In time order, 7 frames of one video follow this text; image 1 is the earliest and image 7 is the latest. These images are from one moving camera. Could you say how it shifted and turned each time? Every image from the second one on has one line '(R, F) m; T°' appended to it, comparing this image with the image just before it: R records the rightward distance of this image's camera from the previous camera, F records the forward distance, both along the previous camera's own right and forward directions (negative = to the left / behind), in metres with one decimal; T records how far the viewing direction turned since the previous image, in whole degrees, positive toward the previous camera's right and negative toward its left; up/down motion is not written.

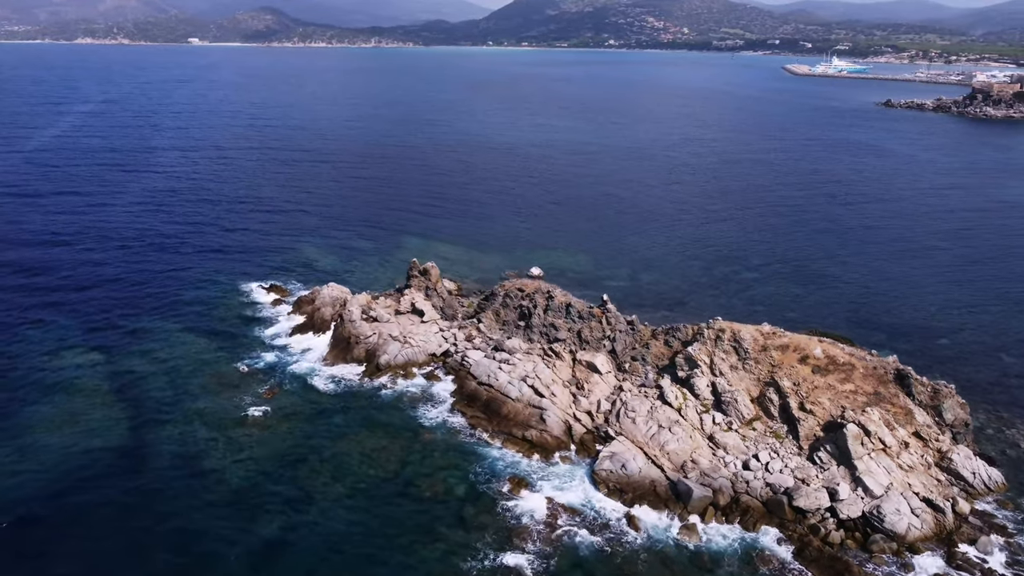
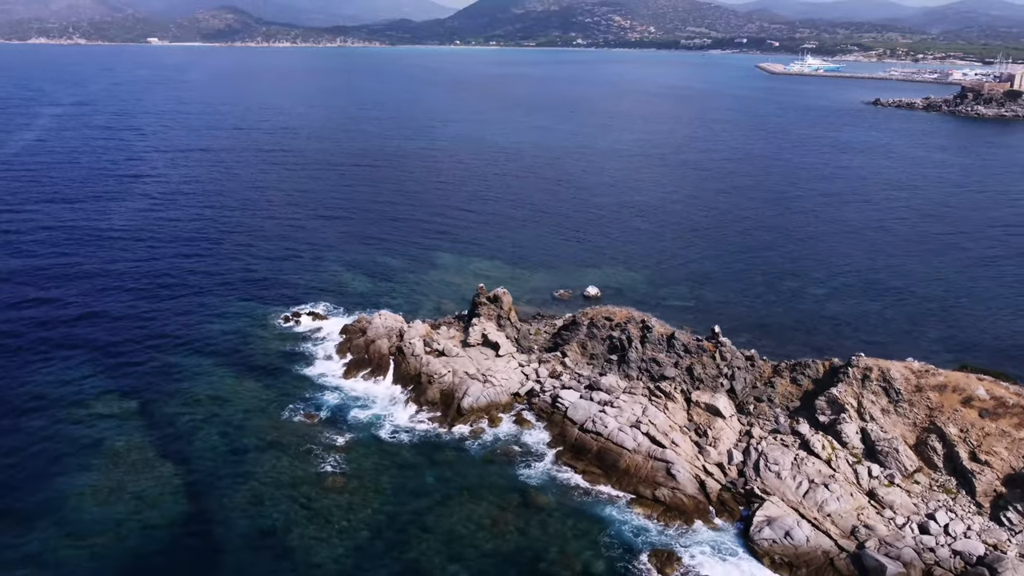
(-6.8, +4.7) m; +2°
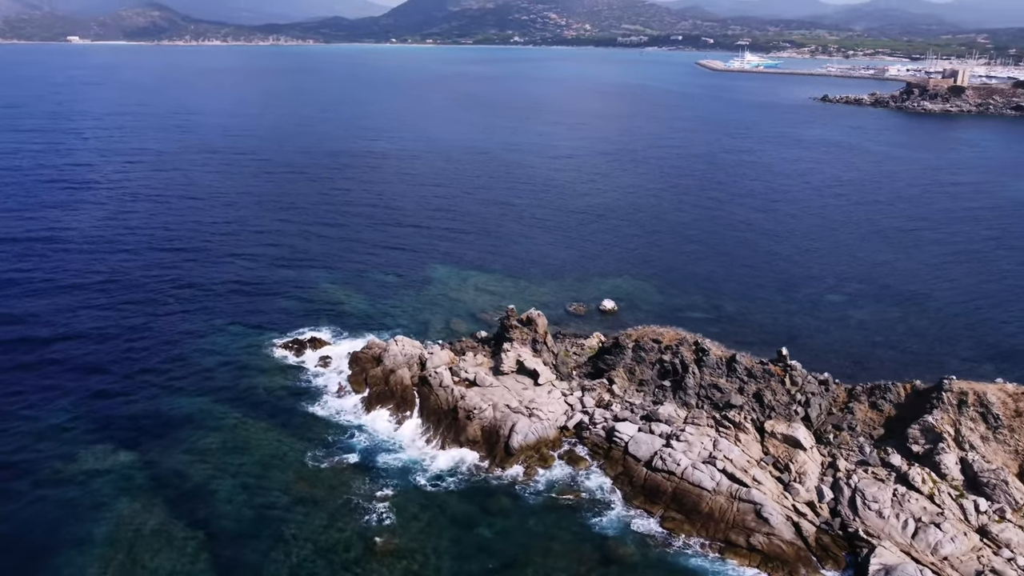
(-5.0, +3.7) m; +4°
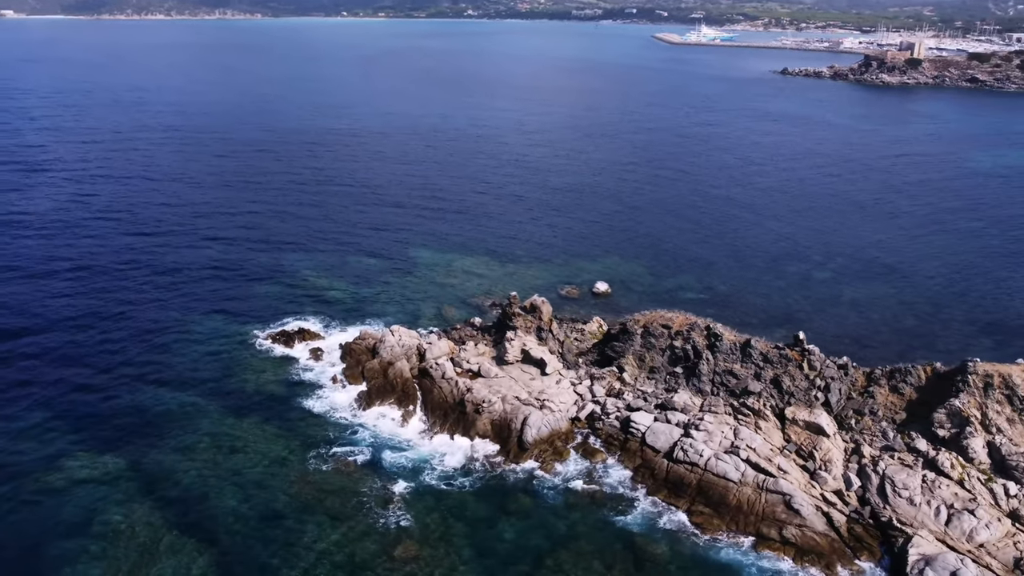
(-2.4, +1.7) m; +3°
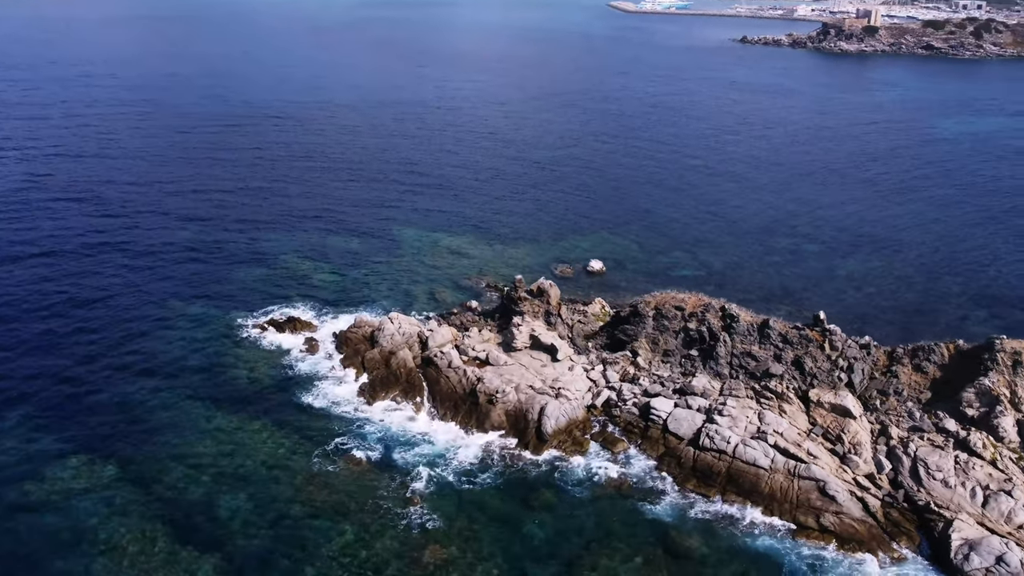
(-2.6, +1.8) m; +3°
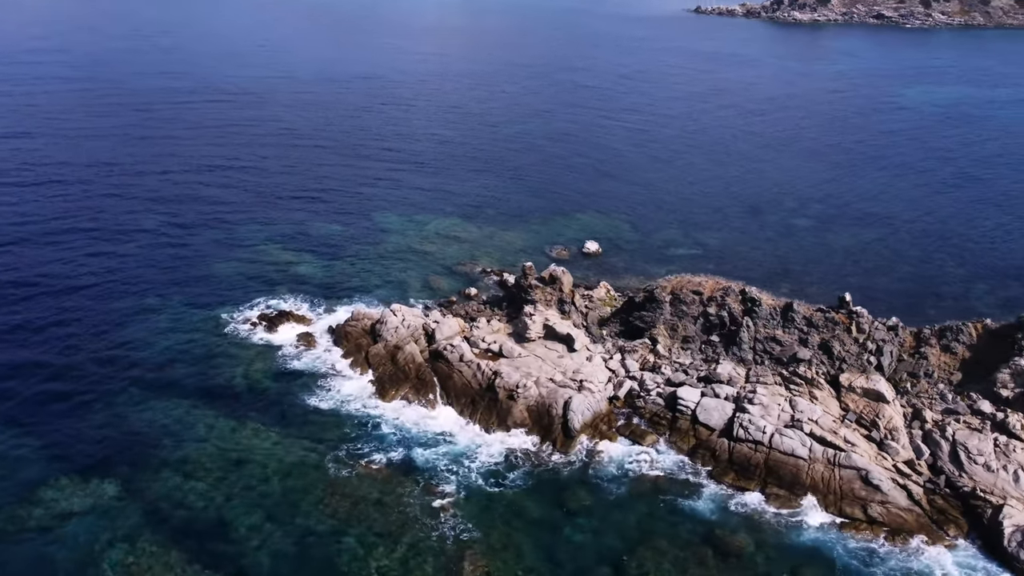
(-3.0, +1.9) m; +4°
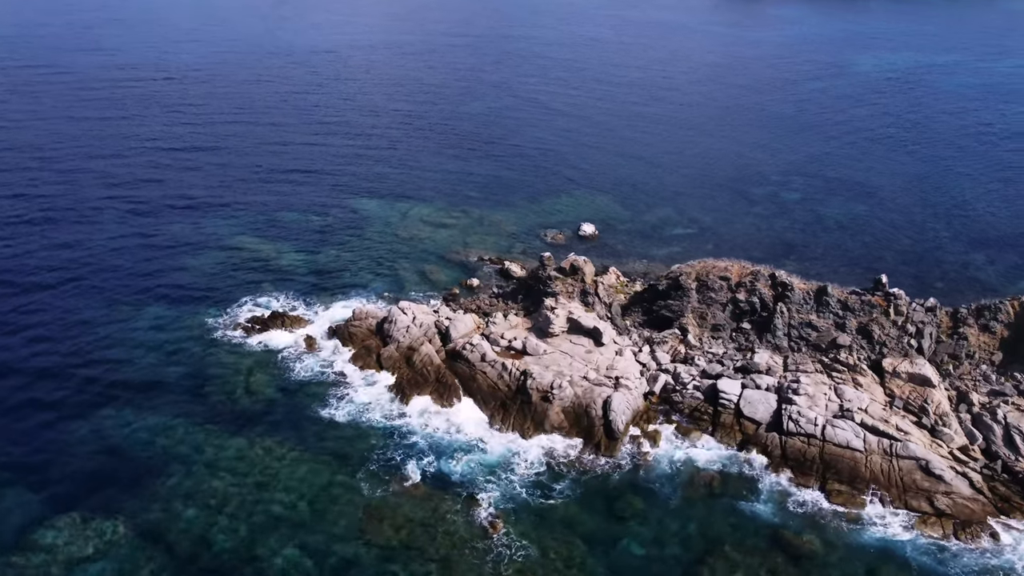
(-3.9, +2.4) m; +5°
